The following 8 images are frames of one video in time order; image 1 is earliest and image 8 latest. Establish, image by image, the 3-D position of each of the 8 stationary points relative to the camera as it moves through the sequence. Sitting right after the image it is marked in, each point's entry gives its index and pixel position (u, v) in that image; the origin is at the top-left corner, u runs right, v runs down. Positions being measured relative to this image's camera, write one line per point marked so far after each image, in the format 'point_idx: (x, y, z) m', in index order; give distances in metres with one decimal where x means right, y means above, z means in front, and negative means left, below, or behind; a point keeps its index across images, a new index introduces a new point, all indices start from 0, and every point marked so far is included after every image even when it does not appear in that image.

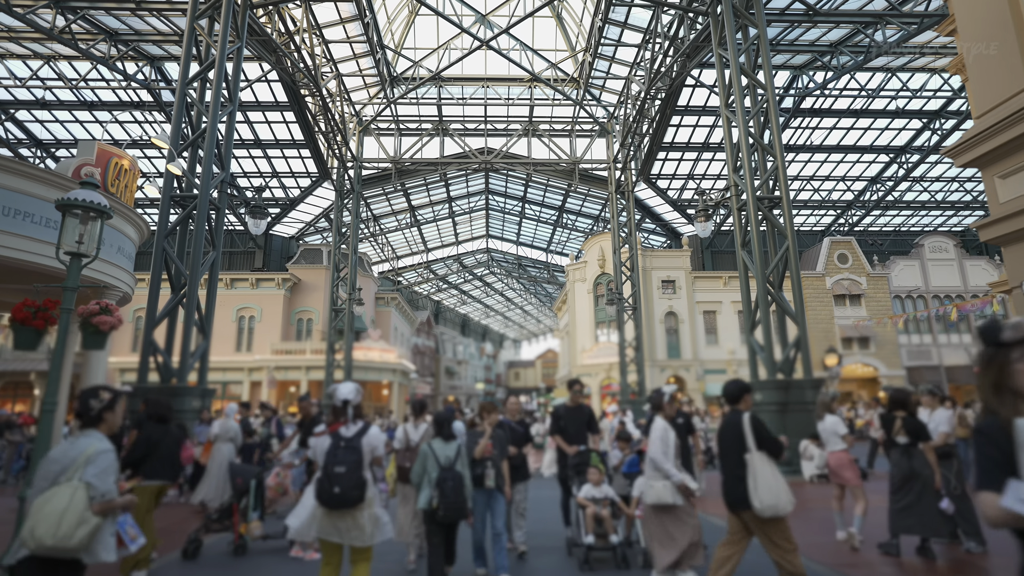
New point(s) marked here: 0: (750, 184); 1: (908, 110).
0: (+4.7, +2.0, +11.0) m
1: (+14.0, +6.3, +19.8) m
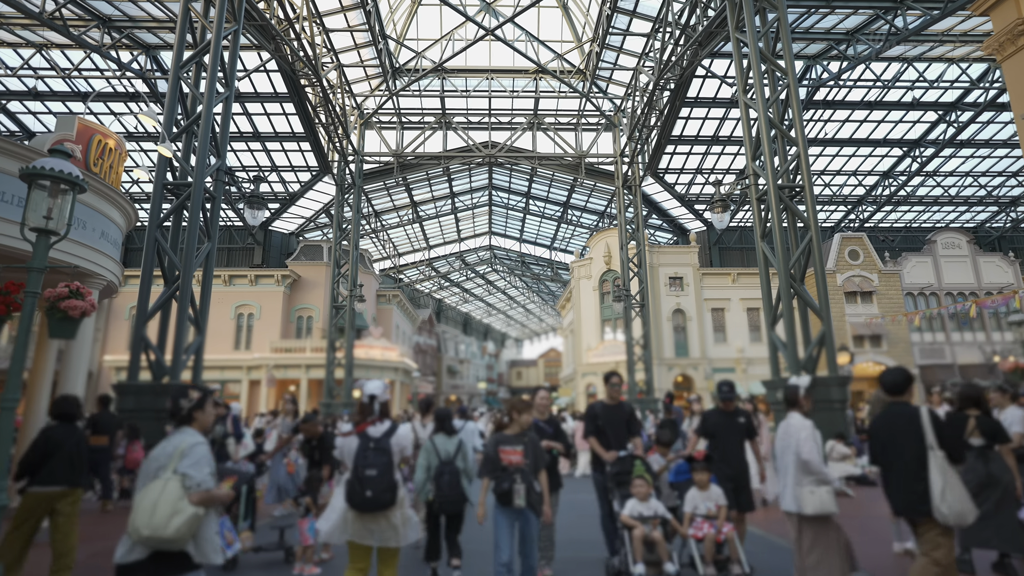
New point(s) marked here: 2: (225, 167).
0: (+4.9, +2.2, +10.5) m
1: (+14.1, +6.4, +19.3) m
2: (-5.4, +2.3, +10.6) m
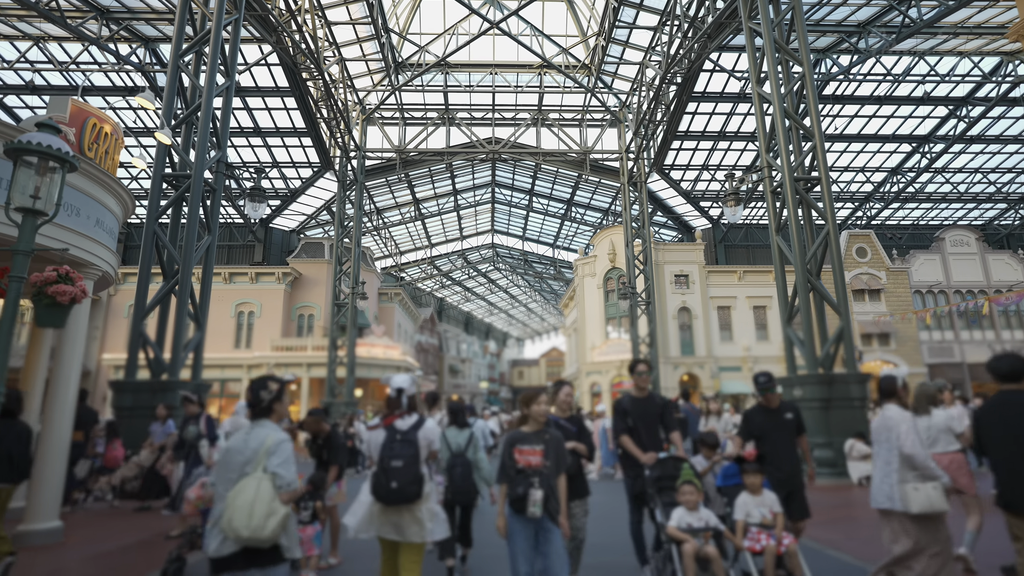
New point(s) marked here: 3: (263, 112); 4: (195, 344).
0: (+5.1, +2.3, +10.3) m
1: (+14.3, +6.5, +19.0) m
2: (-5.3, +2.4, +10.3) m
3: (-8.8, +6.2, +19.7) m
4: (-5.3, -0.9, +9.3) m
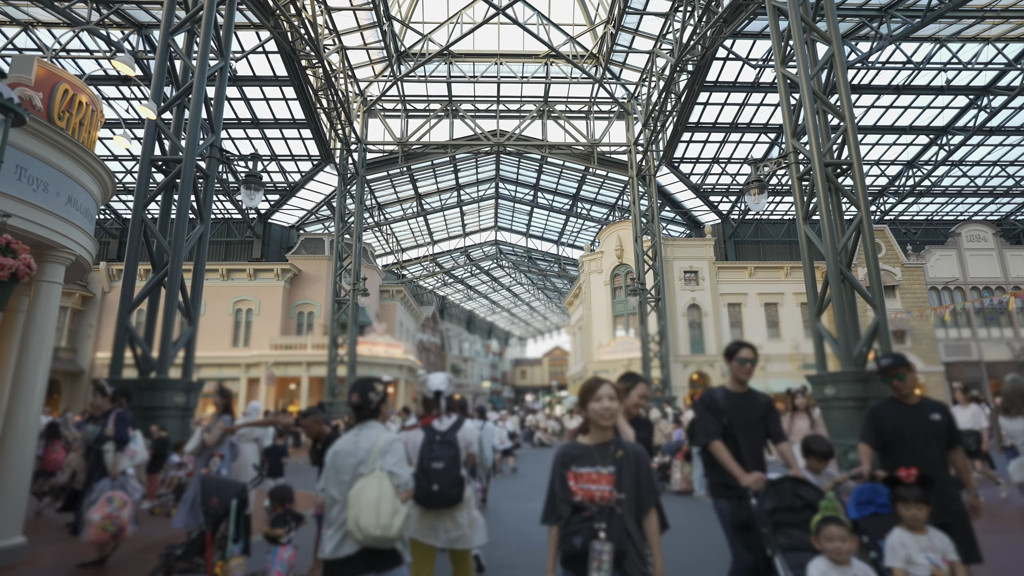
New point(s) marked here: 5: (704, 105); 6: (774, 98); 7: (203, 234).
0: (+5.3, +2.4, +9.6) m
1: (+14.5, +6.6, +18.4) m
2: (-5.1, +2.5, +9.7) m
3: (-8.6, +6.3, +19.1) m
4: (-5.1, -0.8, +8.7) m
5: (+6.7, +6.4, +19.7) m
6: (+9.0, +6.5, +19.3) m
7: (-5.2, +0.9, +9.3) m
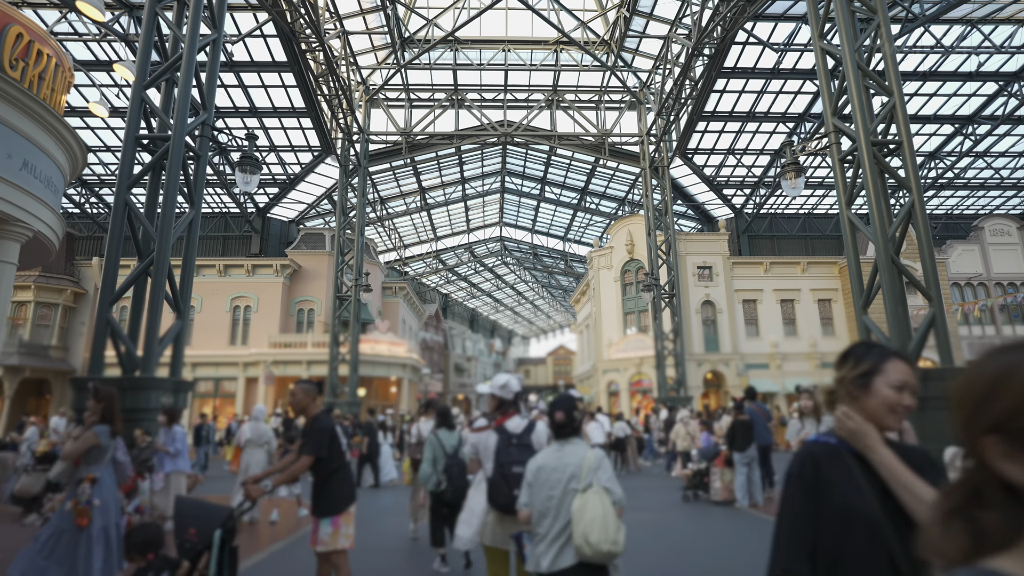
0: (+5.5, +2.5, +8.8) m
1: (+14.8, +6.8, +17.5) m
2: (-4.8, +2.6, +8.9) m
3: (-8.3, +6.5, +18.3) m
4: (-4.8, -0.6, +7.9) m
5: (+7.0, +6.6, +18.9) m
6: (+9.3, +6.7, +18.5) m
7: (-4.9, +1.0, +8.5) m
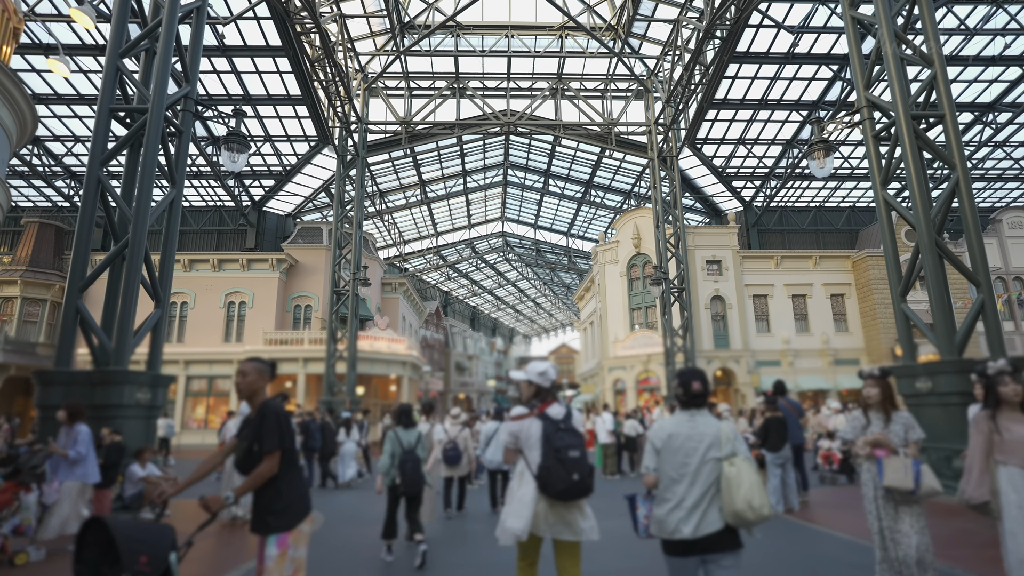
0: (+5.7, +2.8, +8.2) m
1: (+14.9, +7.0, +16.9) m
2: (-4.7, +2.8, +8.2) m
3: (-8.2, +6.6, +17.6) m
4: (-4.6, -0.5, +7.2) m
5: (+7.2, +6.8, +18.2) m
6: (+9.4, +6.9, +17.8) m
7: (-4.7, +1.2, +7.8) m
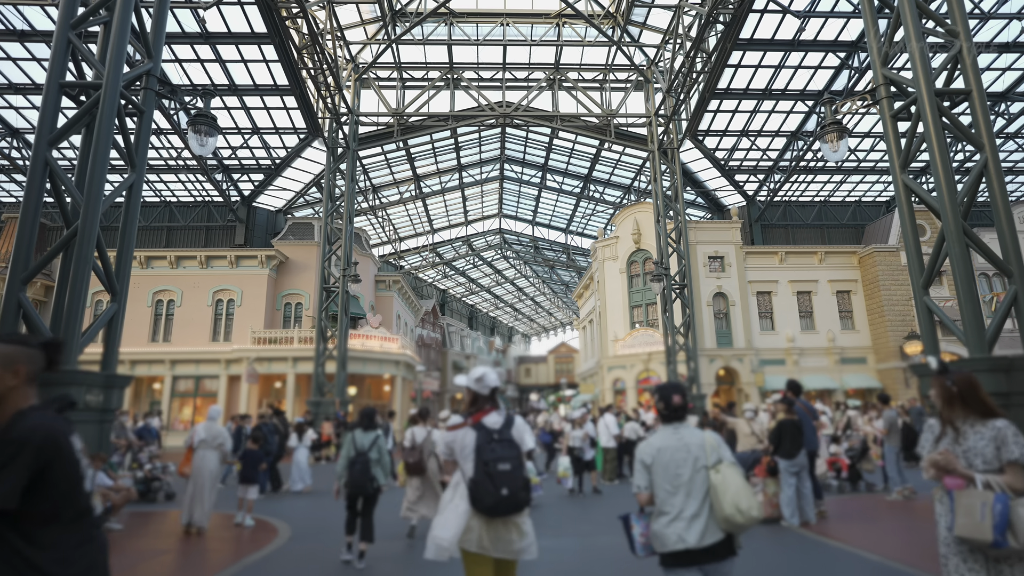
0: (+5.5, +2.9, +7.5) m
1: (+14.7, +7.1, +16.2) m
2: (-4.8, +2.9, +7.6) m
3: (-8.3, +6.7, +17.0) m
4: (-4.8, -0.4, +6.6) m
5: (+7.0, +6.9, +17.6) m
6: (+9.3, +7.0, +17.1) m
7: (-4.9, +1.3, +7.2) m
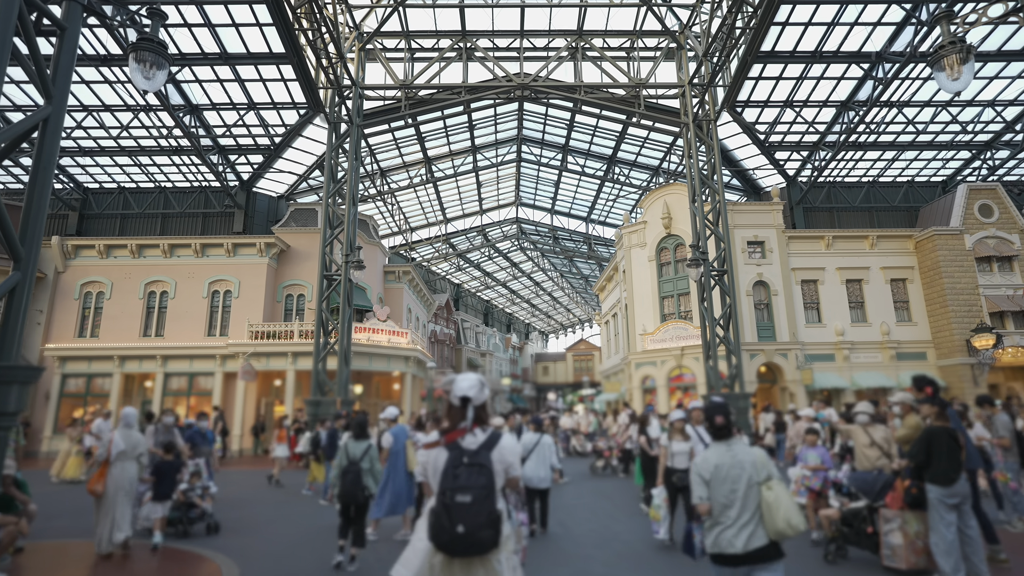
0: (+5.8, +3.2, +5.6) m
1: (+15.2, +7.5, +14.0) m
2: (-4.5, +3.3, +5.9) m
3: (-7.8, +7.1, +15.4) m
4: (-4.5, 0.0, +5.0) m
5: (+7.5, +7.3, +15.6) m
6: (+9.8, +7.4, +15.1) m
7: (-4.6, +1.7, +5.5) m
